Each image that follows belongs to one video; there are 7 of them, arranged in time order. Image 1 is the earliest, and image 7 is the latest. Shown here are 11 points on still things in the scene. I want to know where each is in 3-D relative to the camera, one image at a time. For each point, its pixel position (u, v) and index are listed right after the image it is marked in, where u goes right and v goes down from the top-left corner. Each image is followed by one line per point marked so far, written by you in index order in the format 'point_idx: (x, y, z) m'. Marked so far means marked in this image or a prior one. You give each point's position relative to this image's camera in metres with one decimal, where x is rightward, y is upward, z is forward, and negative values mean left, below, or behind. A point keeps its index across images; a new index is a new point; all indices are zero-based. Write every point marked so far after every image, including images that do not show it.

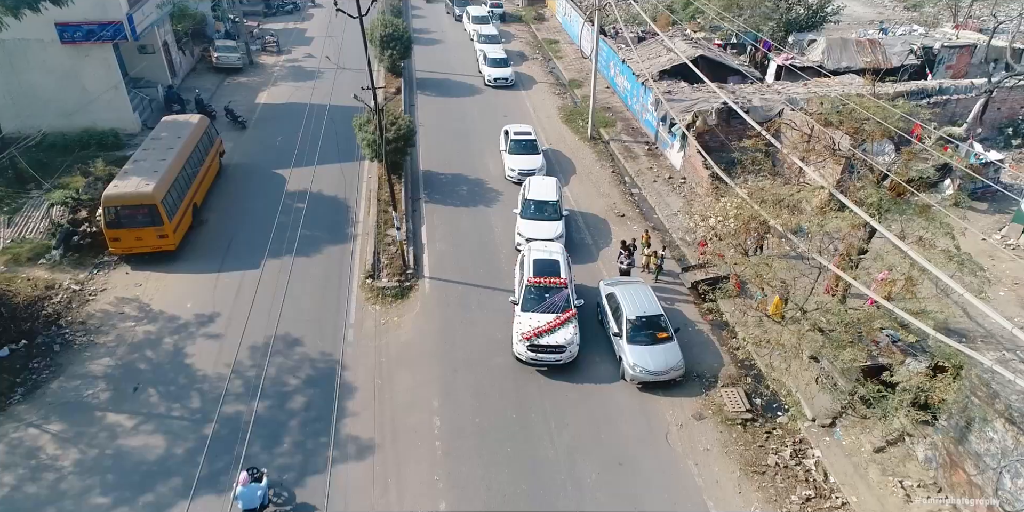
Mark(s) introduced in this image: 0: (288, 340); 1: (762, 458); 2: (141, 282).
0: (-4.6, -1.8, +14.6) m
1: (+4.2, -3.4, +11.9) m
2: (-8.6, -0.6, +16.5) m
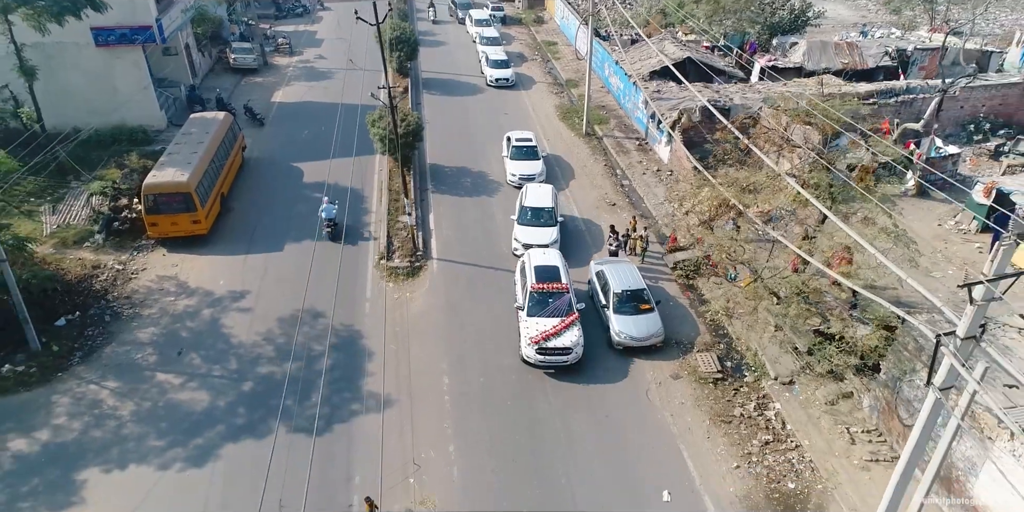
0: (-4.6, -1.3, +16.4) m
1: (+4.2, -2.9, +13.7) m
2: (-8.6, -0.2, +18.3) m
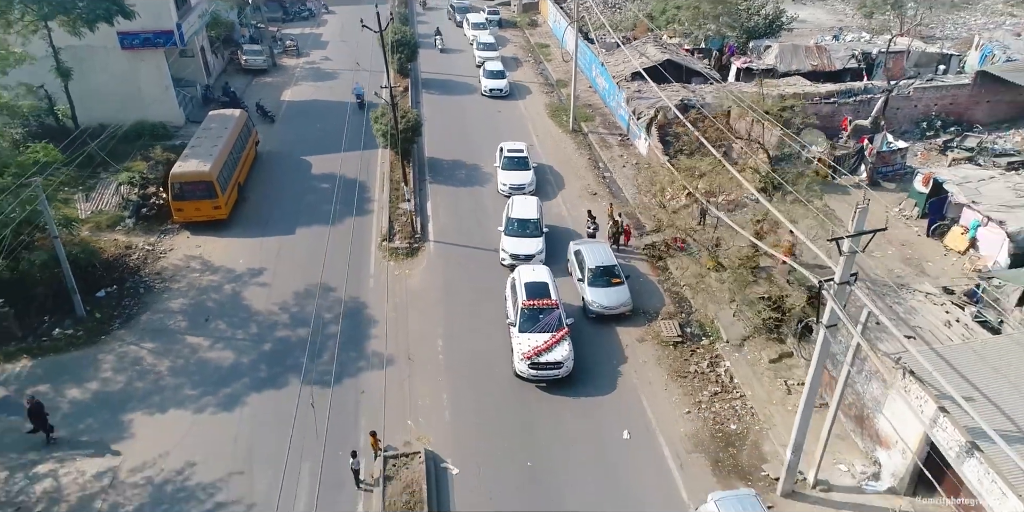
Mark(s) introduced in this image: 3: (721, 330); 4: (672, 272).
0: (-4.9, -0.8, +18.5) m
1: (+3.9, -2.4, +15.8) m
2: (-8.9, +0.3, +20.4) m
3: (+4.9, -1.7, +16.6) m
4: (+4.2, -0.4, +18.7) m
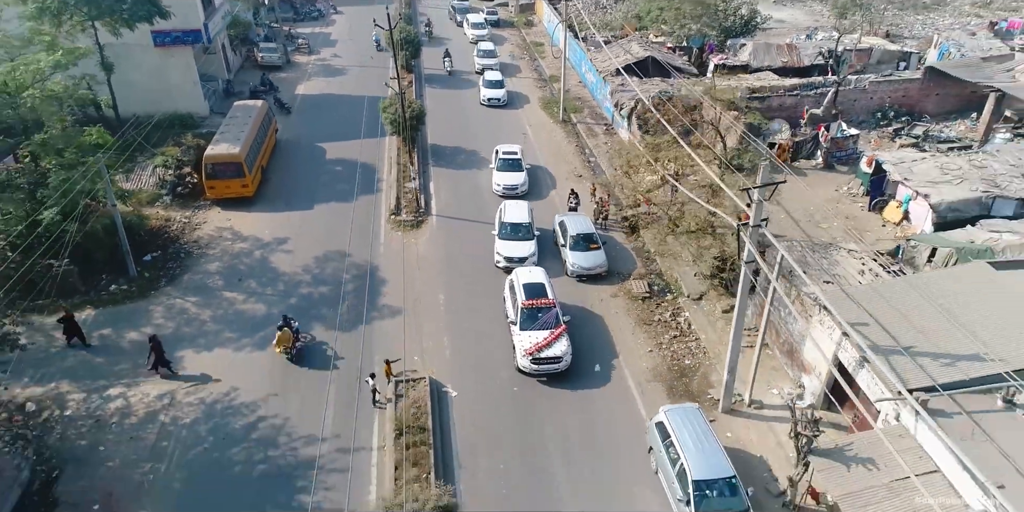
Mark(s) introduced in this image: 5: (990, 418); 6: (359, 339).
0: (-5.1, +0.1, +21.3) m
1: (+3.6, -1.6, +18.6) m
2: (-9.1, +1.2, +23.2) m
3: (+4.6, -0.8, +19.4) m
4: (+3.9, +0.5, +21.4) m
5: (+7.7, -2.6, +11.6) m
6: (-3.8, -2.1, +17.9) m
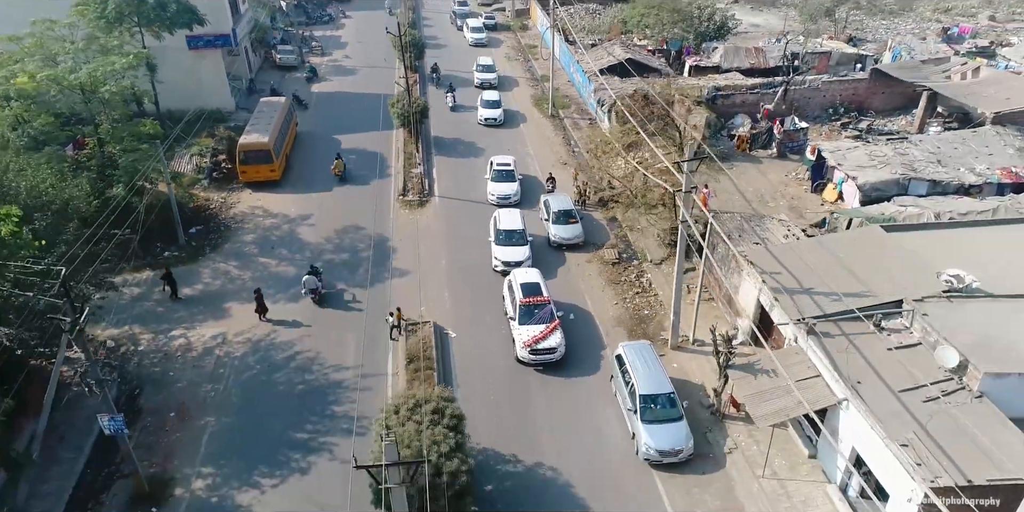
0: (-5.4, +1.0, +24.9) m
1: (+3.3, -0.6, +22.2) m
2: (-9.4, +2.2, +26.8) m
3: (+4.3, +0.1, +23.0) m
4: (+3.6, +1.4, +25.0) m
5: (+7.4, -1.7, +15.2) m
6: (-4.1, -1.2, +21.5) m
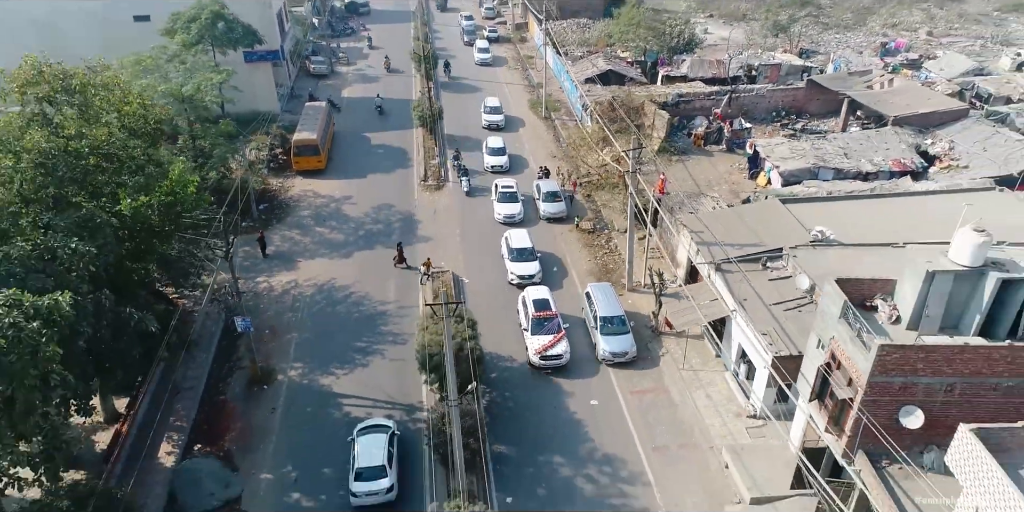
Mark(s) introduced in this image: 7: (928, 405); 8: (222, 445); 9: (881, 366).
0: (-5.5, +2.2, +31.7) m
1: (+3.3, +0.6, +28.9) m
2: (-9.5, +3.4, +33.6) m
3: (+4.3, +1.3, +29.7) m
4: (+3.6, +2.6, +31.8) m
5: (+7.3, -0.5, +21.9) m
6: (-4.2, +0.1, +28.3) m
7: (+8.1, -2.9, +13.9) m
8: (-7.8, -5.1, +19.3) m
9: (+7.0, -2.1, +13.5) m
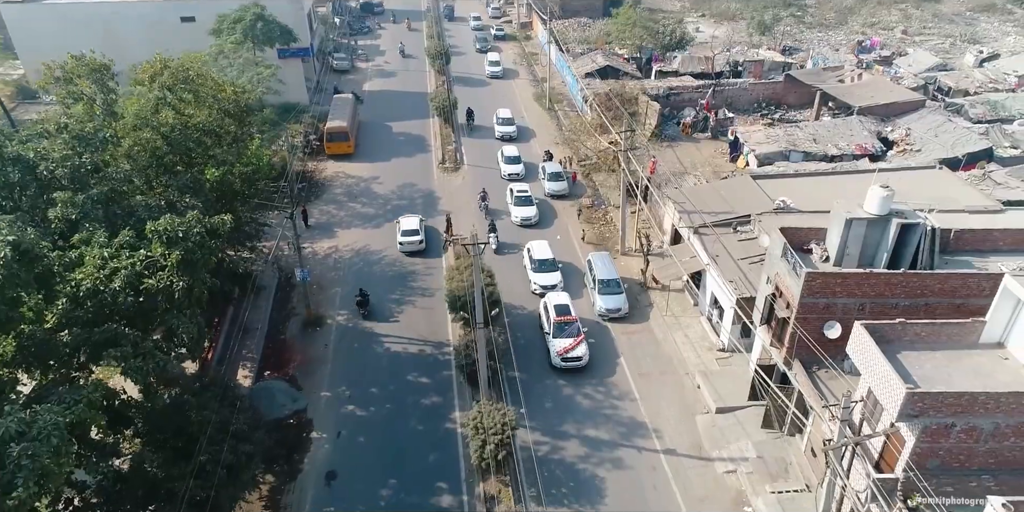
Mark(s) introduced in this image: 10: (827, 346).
0: (-5.1, +3.6, +35.9) m
1: (+3.7, +1.9, +33.2) m
2: (-9.1, +4.8, +37.8) m
3: (+4.7, +2.6, +34.0) m
4: (+4.0, +3.9, +36.0) m
5: (+7.7, +0.8, +26.2) m
6: (-3.8, +1.4, +32.6) m
7: (+8.5, -1.7, +18.2) m
8: (-7.4, -3.8, +23.6) m
9: (+7.4, -0.8, +17.8) m
10: (+8.2, -2.3, +18.6) m
